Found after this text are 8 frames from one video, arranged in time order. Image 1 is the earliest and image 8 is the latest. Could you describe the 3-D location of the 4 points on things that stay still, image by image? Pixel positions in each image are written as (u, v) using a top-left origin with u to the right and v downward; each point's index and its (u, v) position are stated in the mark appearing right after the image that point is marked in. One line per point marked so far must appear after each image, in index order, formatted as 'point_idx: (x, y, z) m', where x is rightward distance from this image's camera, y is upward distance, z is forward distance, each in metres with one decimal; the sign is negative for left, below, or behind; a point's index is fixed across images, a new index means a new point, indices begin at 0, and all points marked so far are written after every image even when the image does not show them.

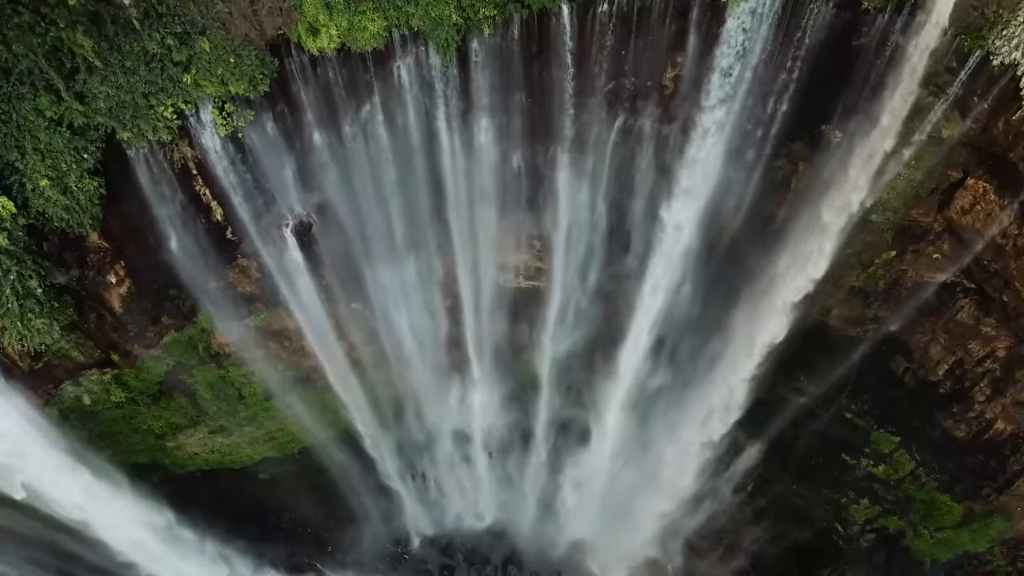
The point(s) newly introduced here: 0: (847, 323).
0: (+5.3, -0.6, +11.1) m
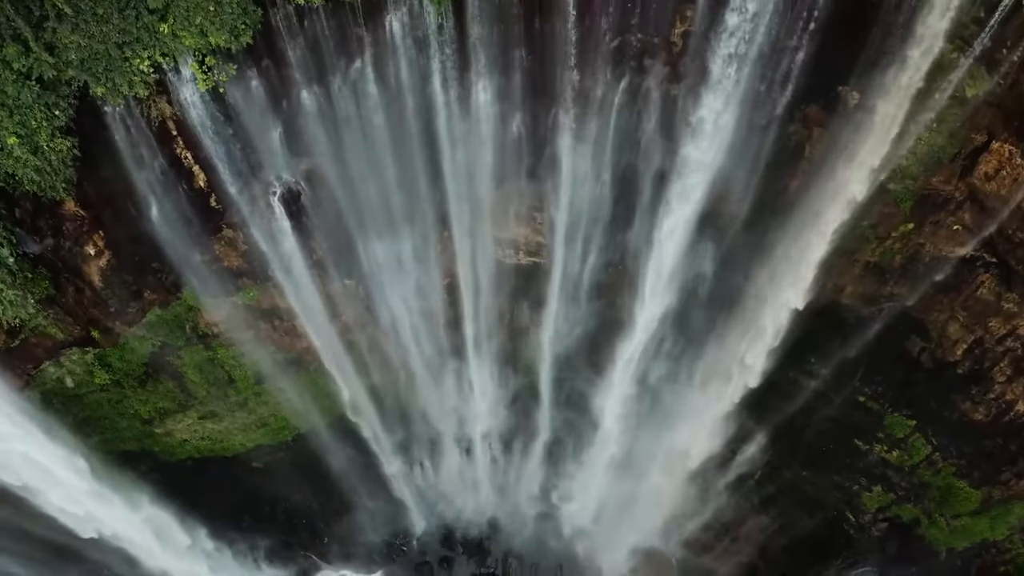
0: (+5.3, -0.2, +10.6) m
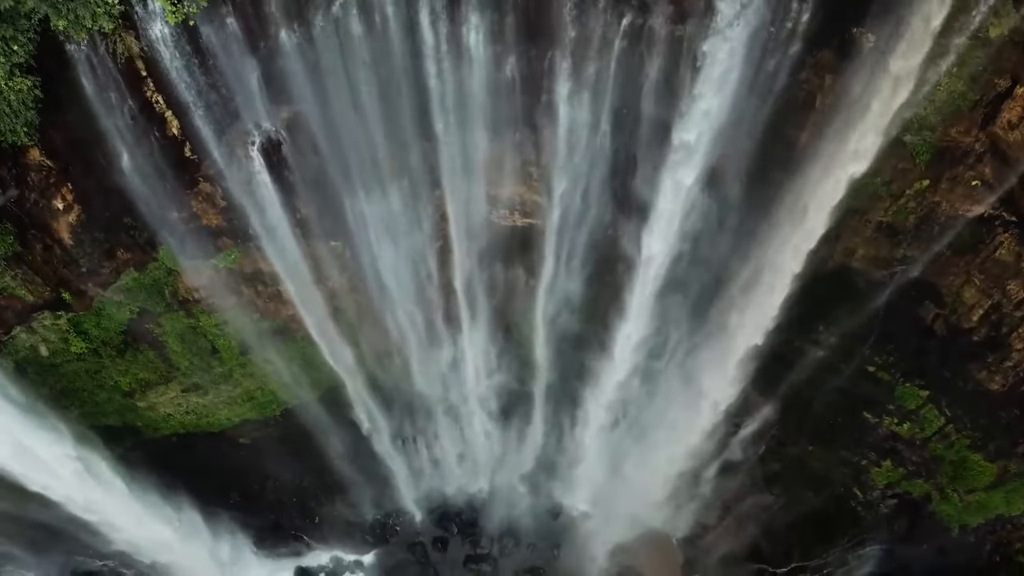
0: (+5.2, +0.3, +10.1) m
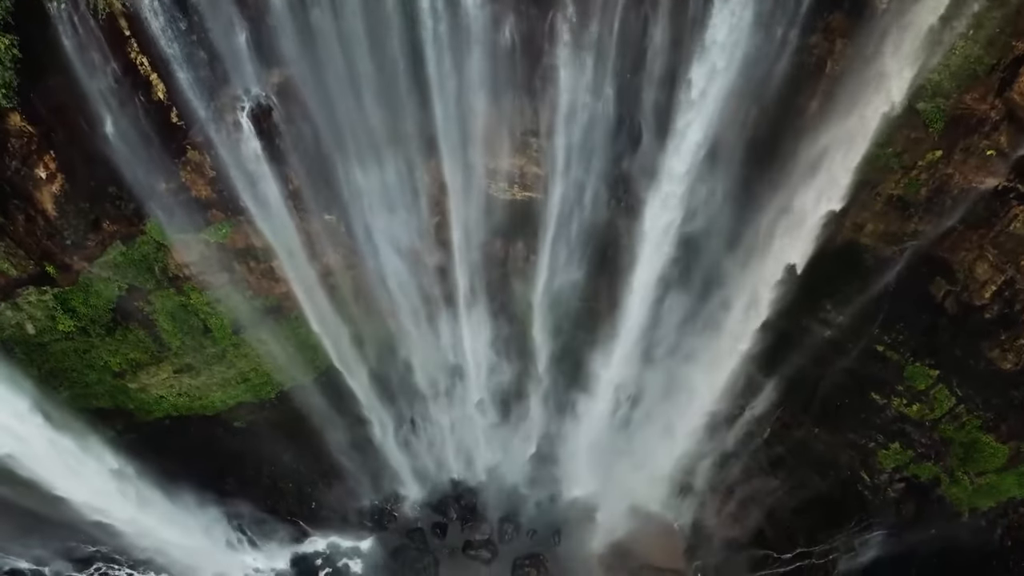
0: (+5.2, +0.6, +9.8) m
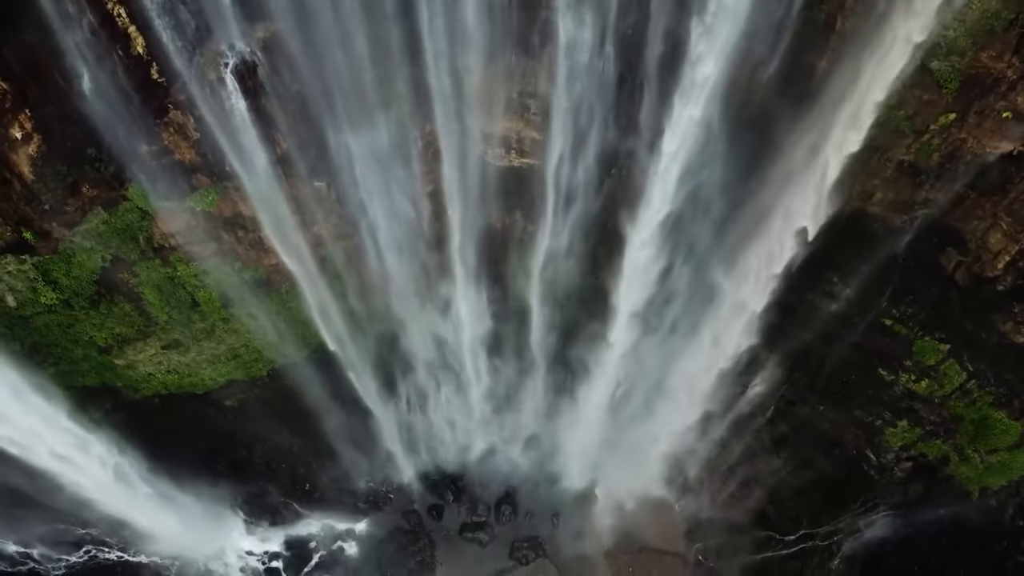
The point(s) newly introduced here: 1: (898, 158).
0: (+5.2, +1.0, +9.5) m
1: (+5.0, +1.7, +9.0) m
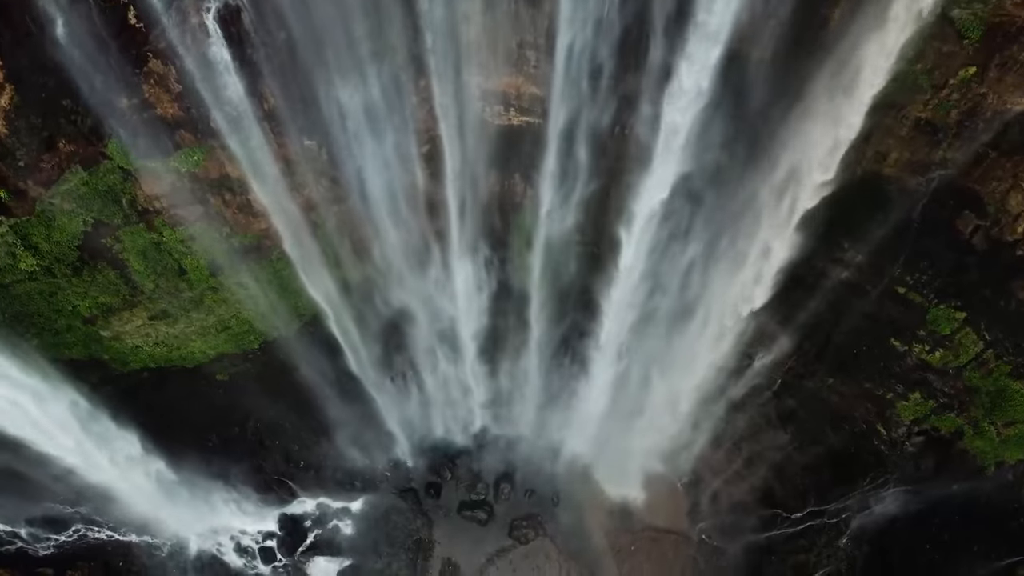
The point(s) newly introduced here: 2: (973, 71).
0: (+5.2, +1.5, +9.1) m
1: (+5.0, +2.1, +8.6) m
2: (+5.3, +2.5, +8.0) m
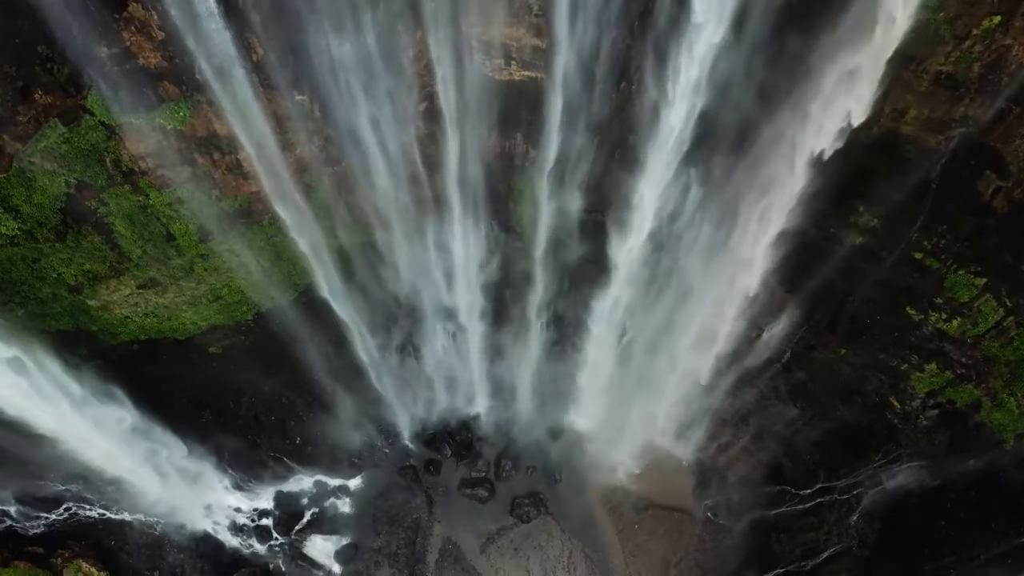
0: (+5.2, +2.0, +8.7) m
1: (+5.0, +2.6, +8.2) m
2: (+5.3, +3.0, +7.6) m
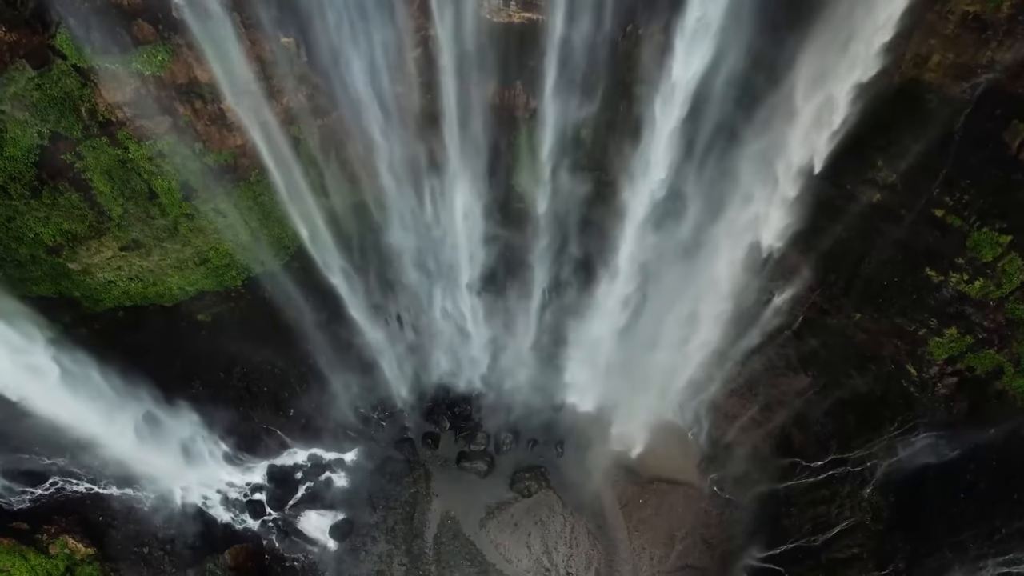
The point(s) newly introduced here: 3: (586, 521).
0: (+5.2, +2.5, +8.1) m
1: (+5.0, +3.1, +7.6) m
2: (+5.3, +3.5, +7.1) m
3: (+1.2, -3.8, +11.3) m
